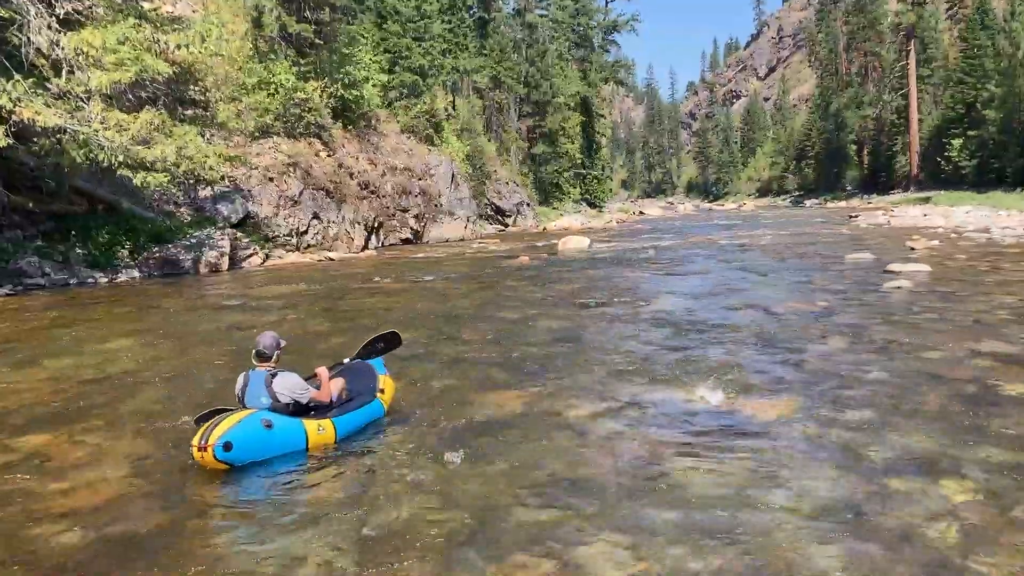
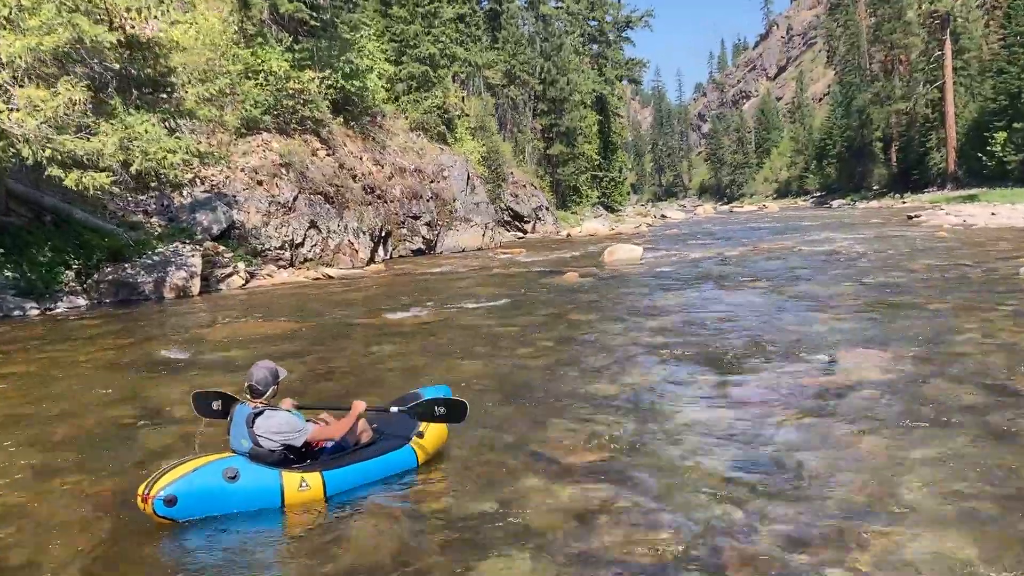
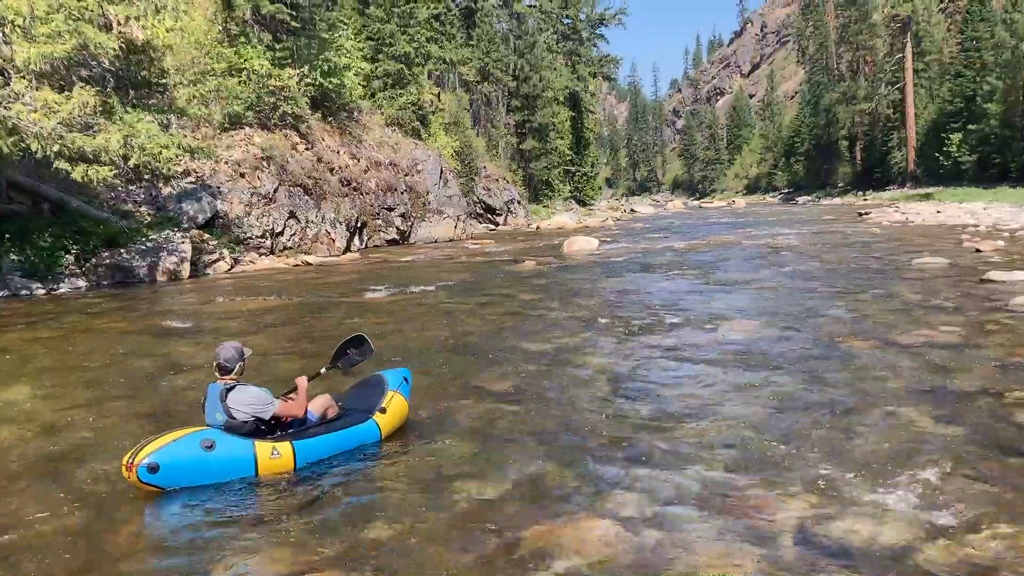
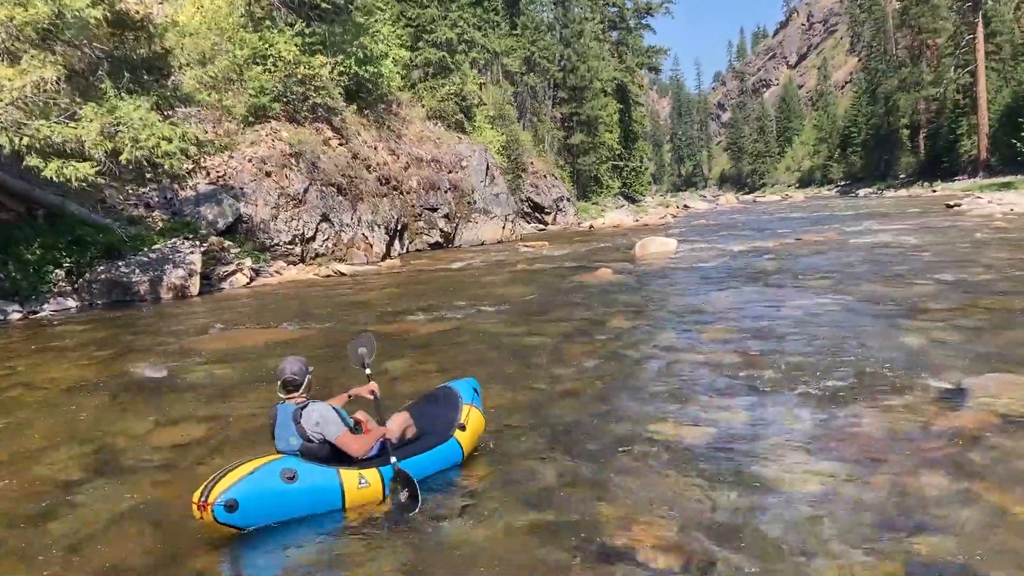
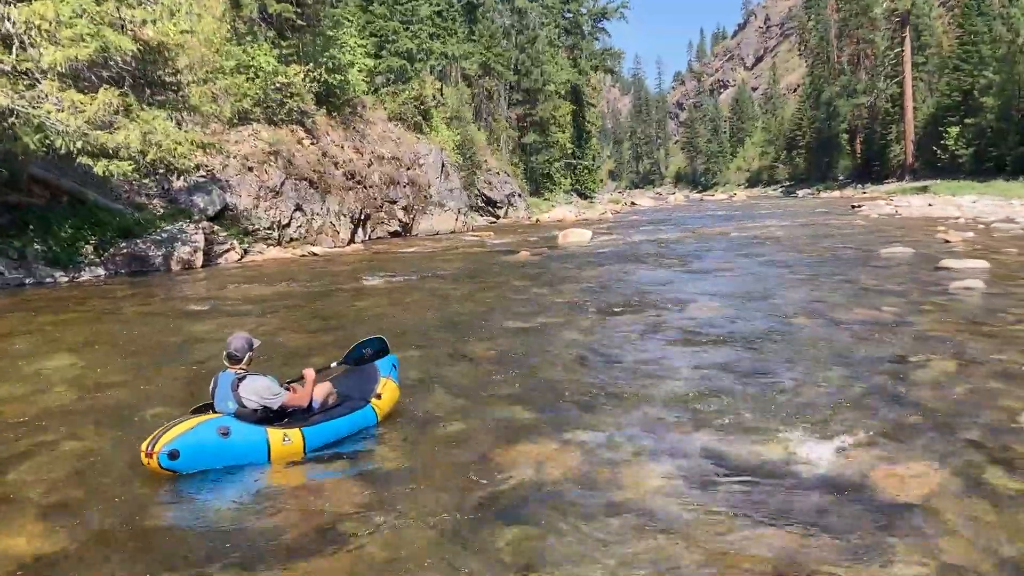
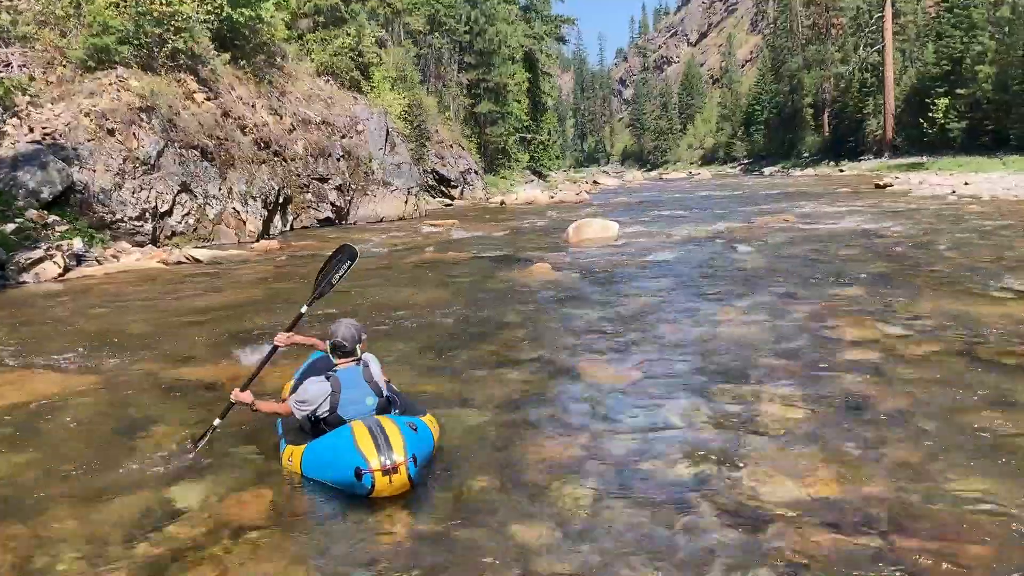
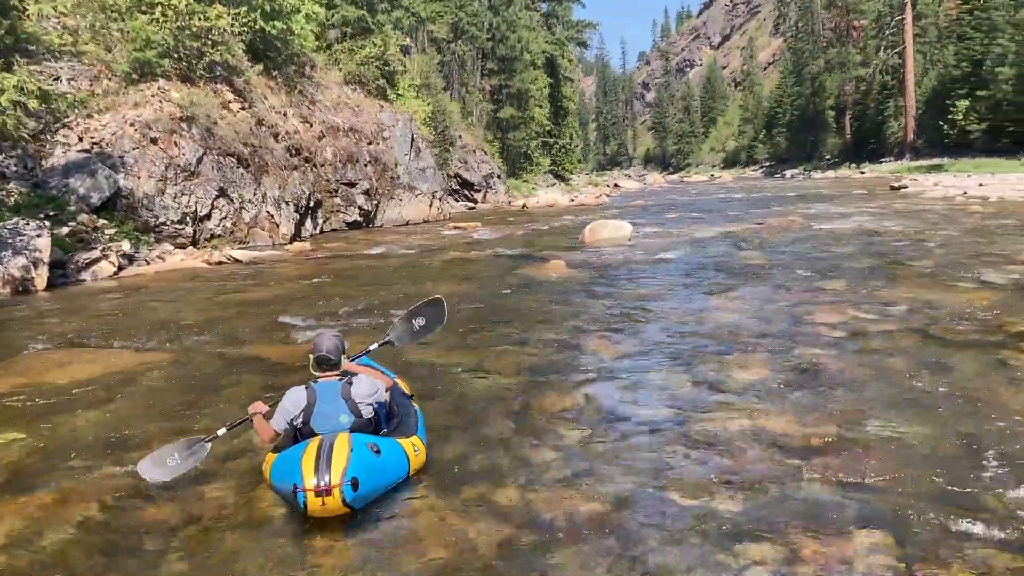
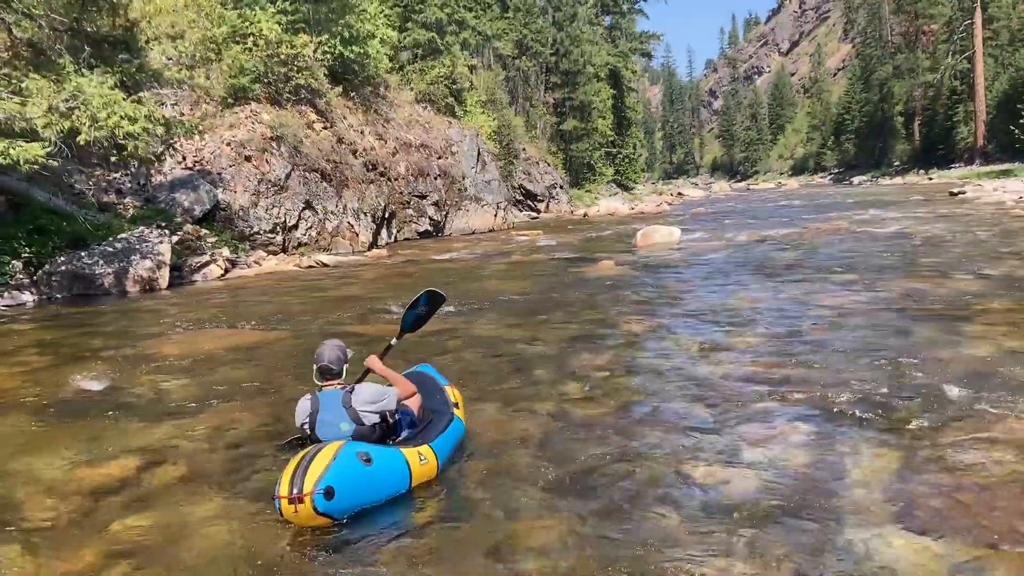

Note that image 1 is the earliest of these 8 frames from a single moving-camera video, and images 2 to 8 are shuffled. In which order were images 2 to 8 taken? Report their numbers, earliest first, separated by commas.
5, 3, 2, 4, 8, 7, 6
